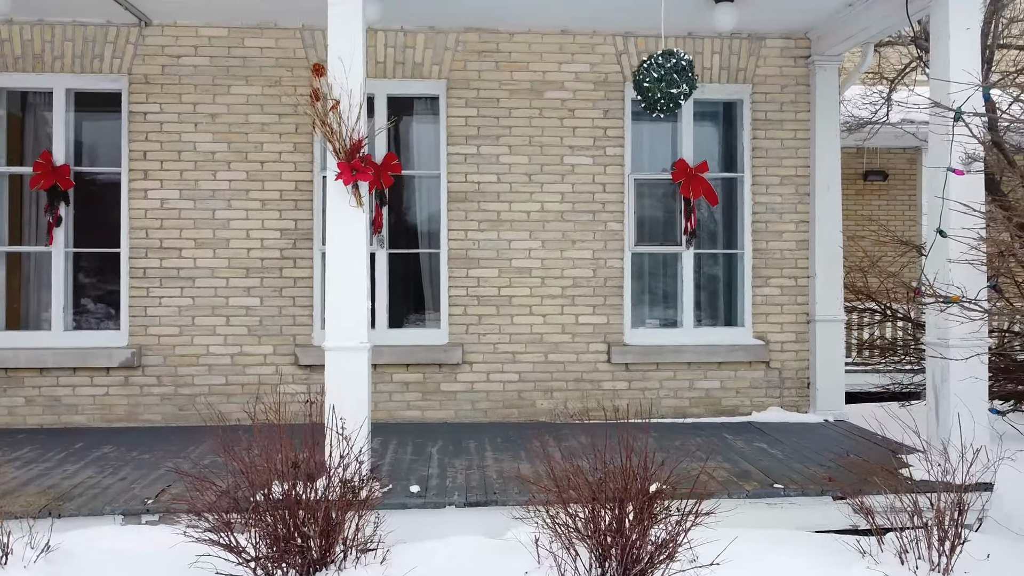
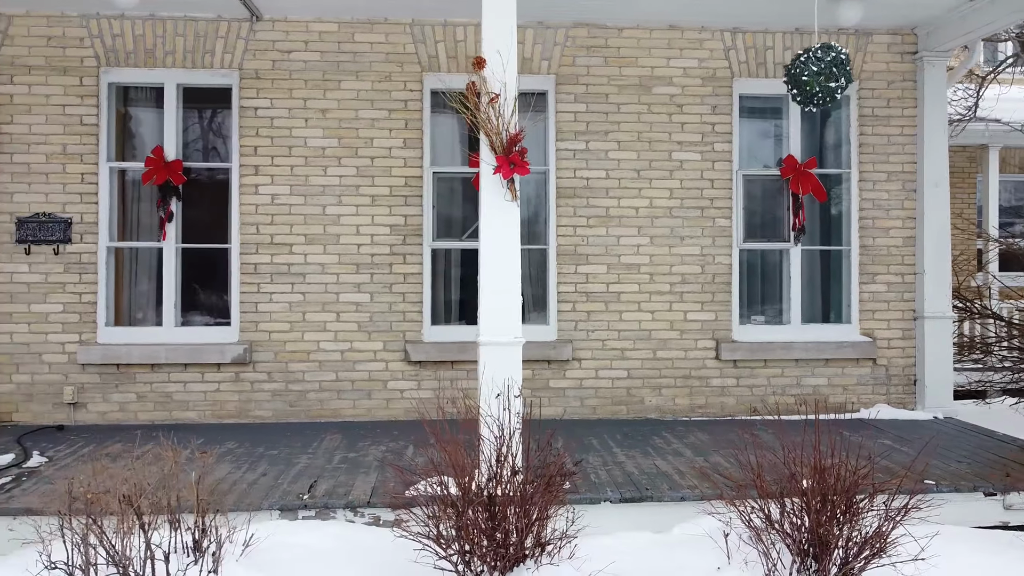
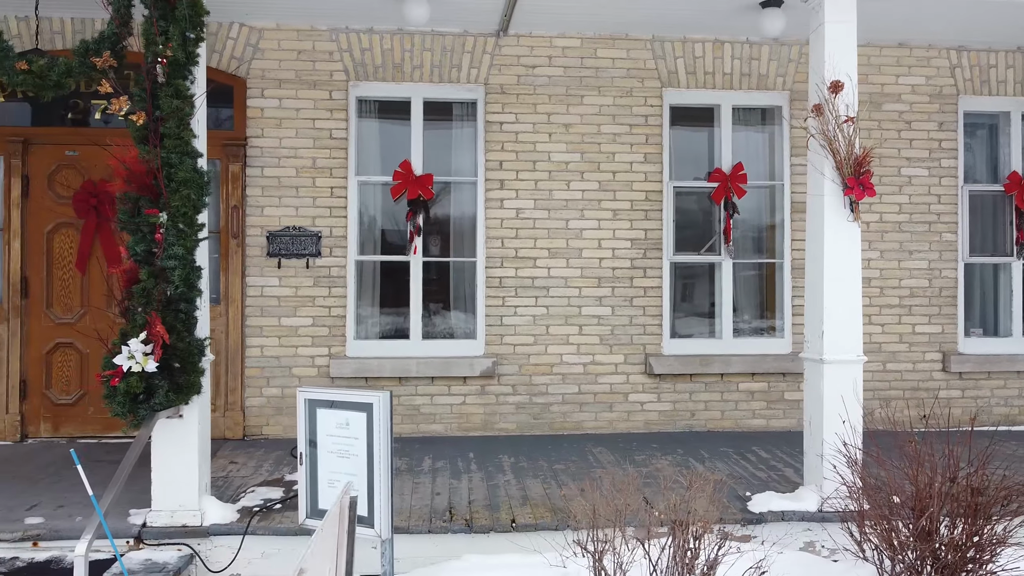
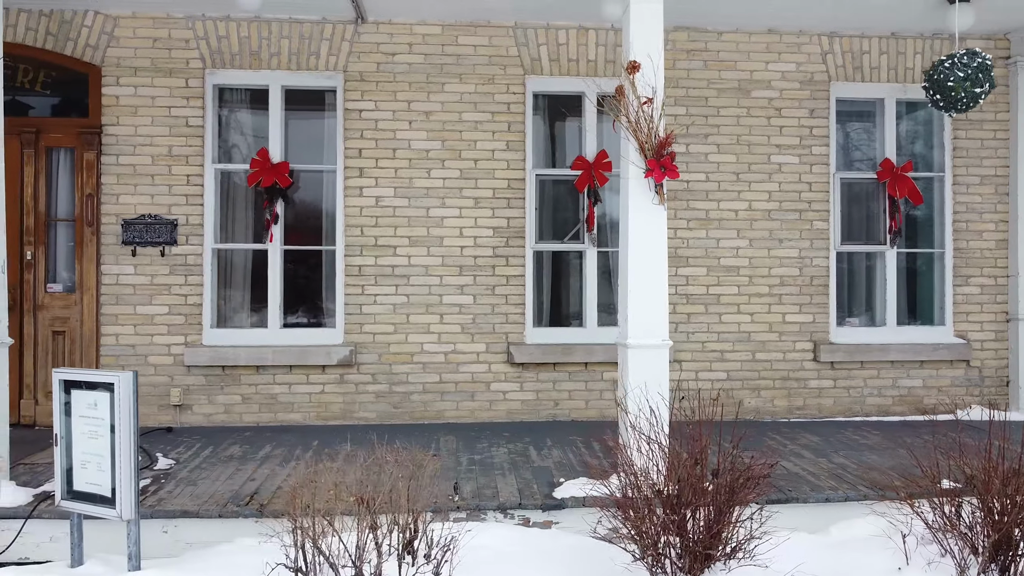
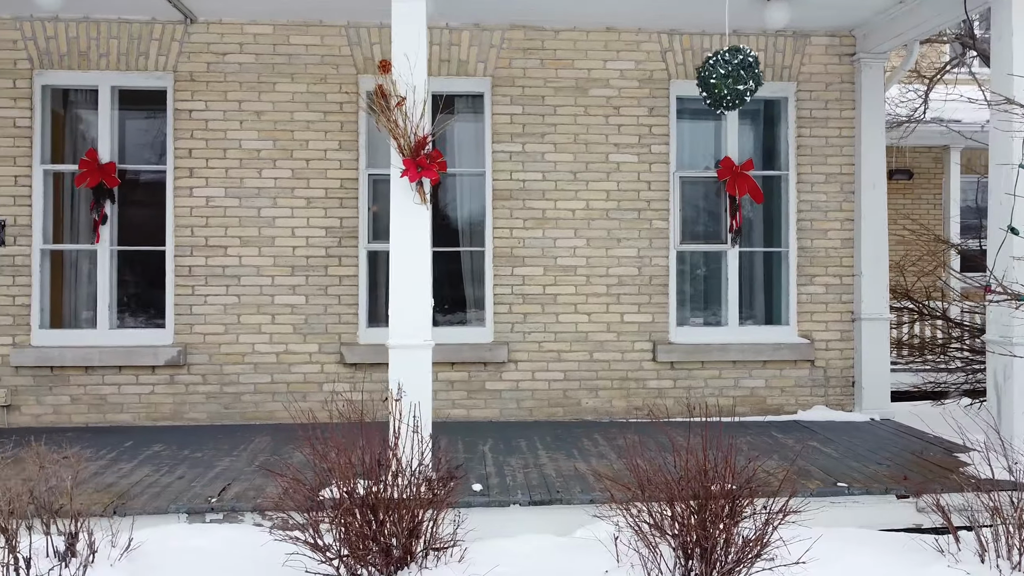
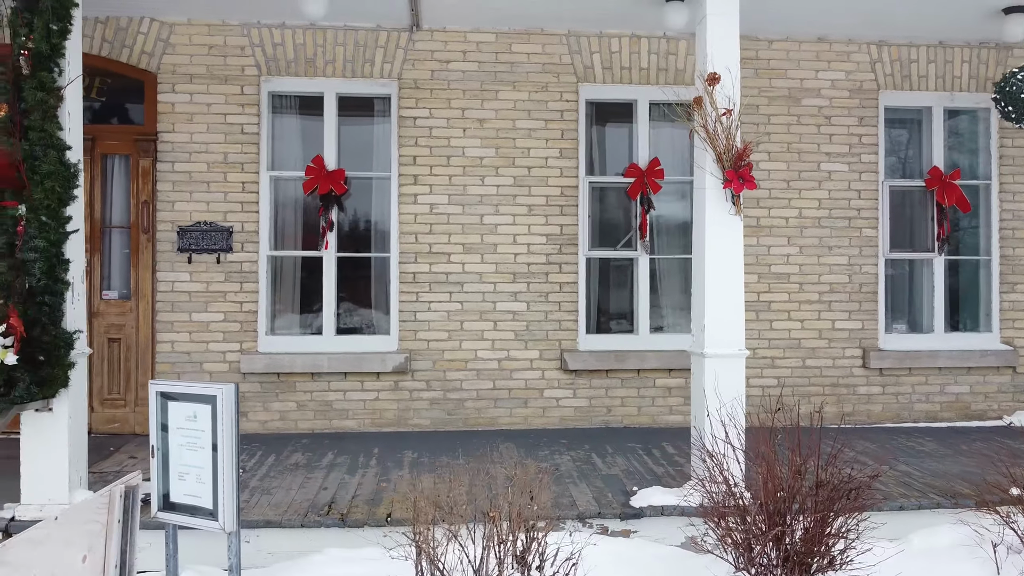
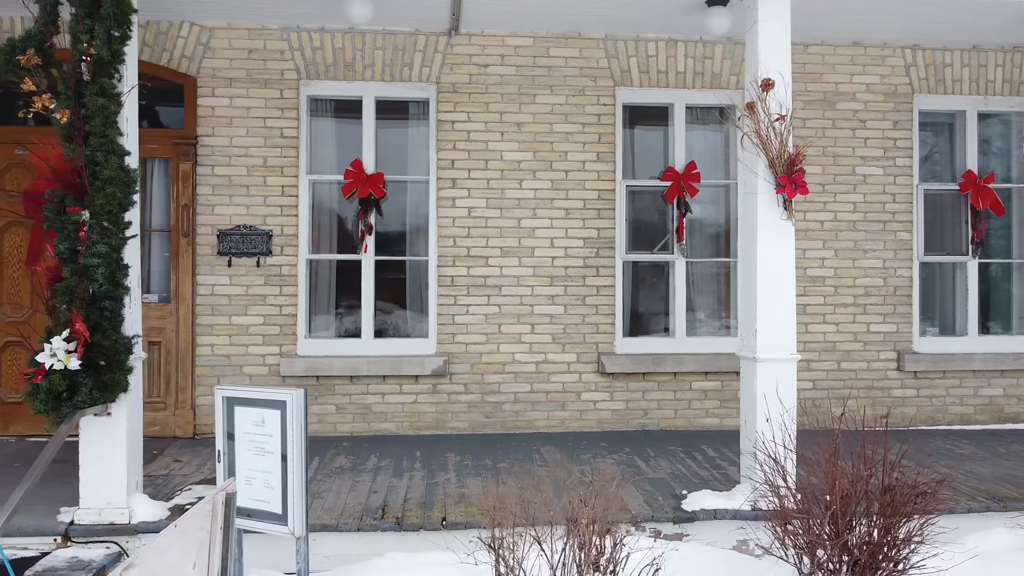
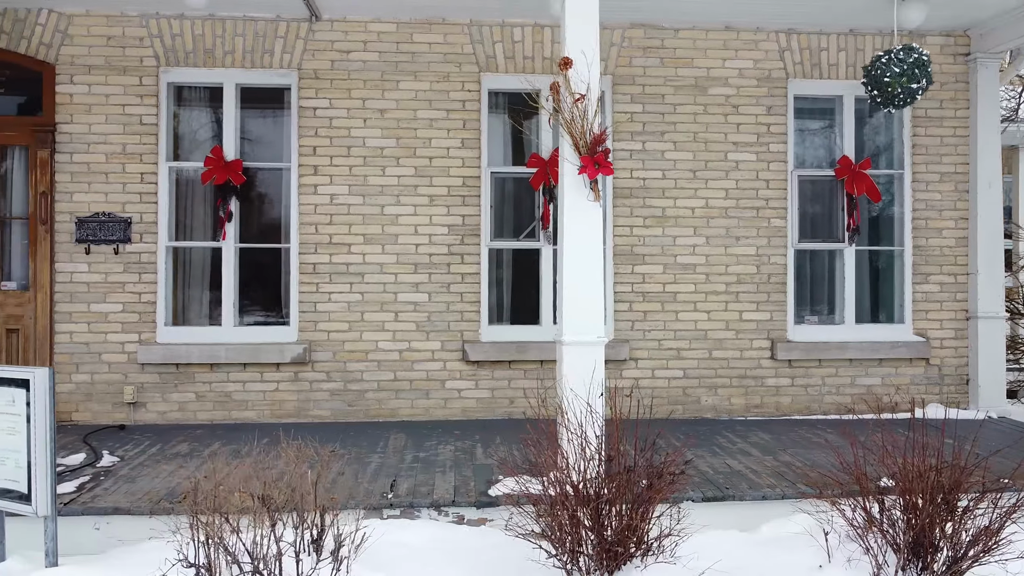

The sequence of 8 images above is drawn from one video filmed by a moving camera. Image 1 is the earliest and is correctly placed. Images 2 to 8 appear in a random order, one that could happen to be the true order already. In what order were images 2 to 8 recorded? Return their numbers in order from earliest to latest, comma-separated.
5, 2, 8, 4, 6, 7, 3
